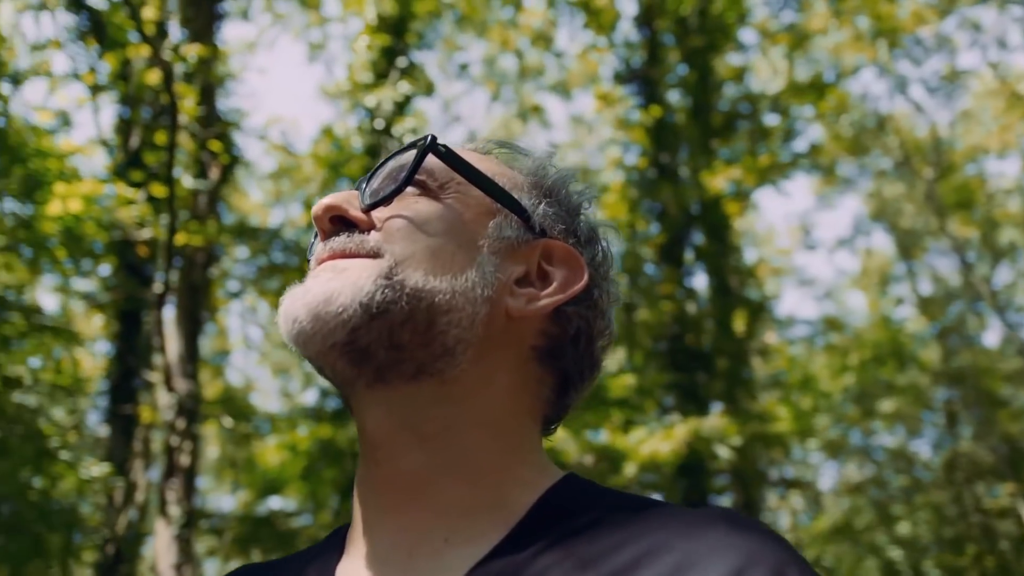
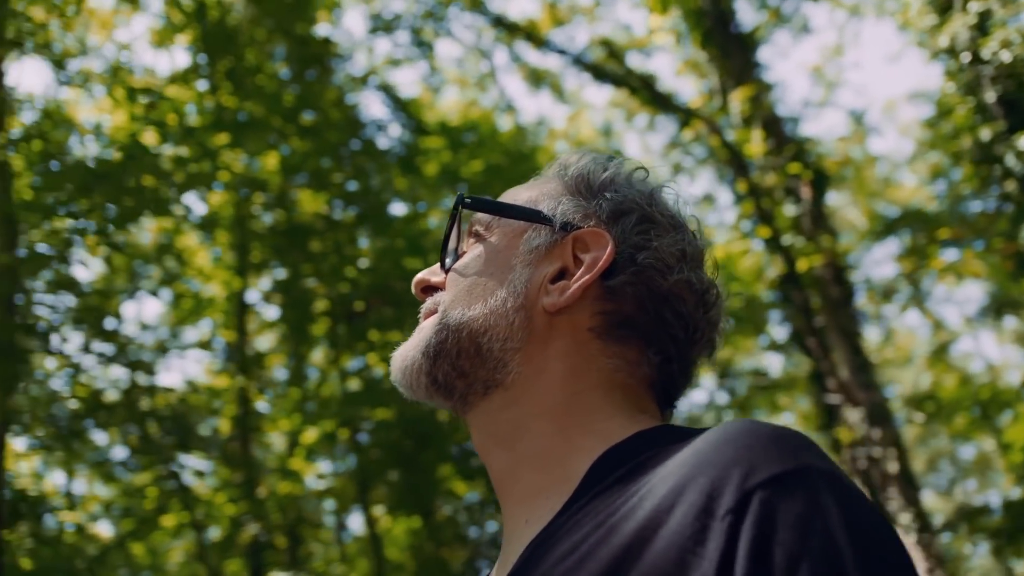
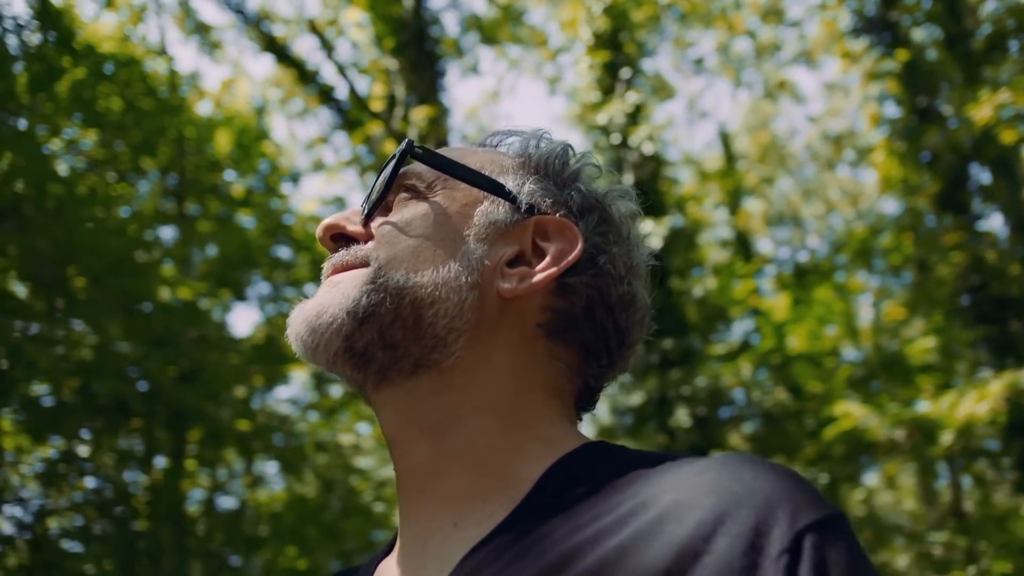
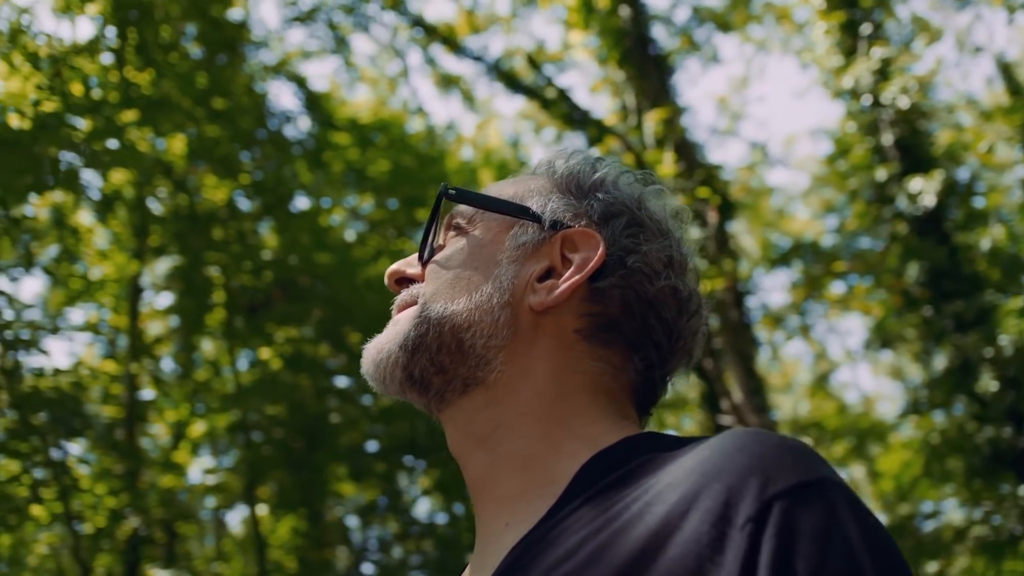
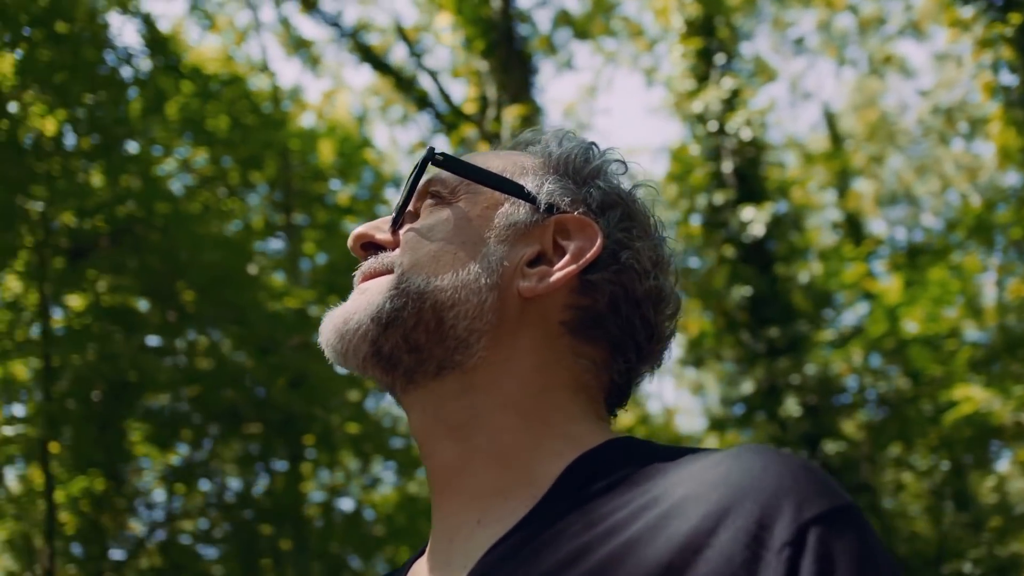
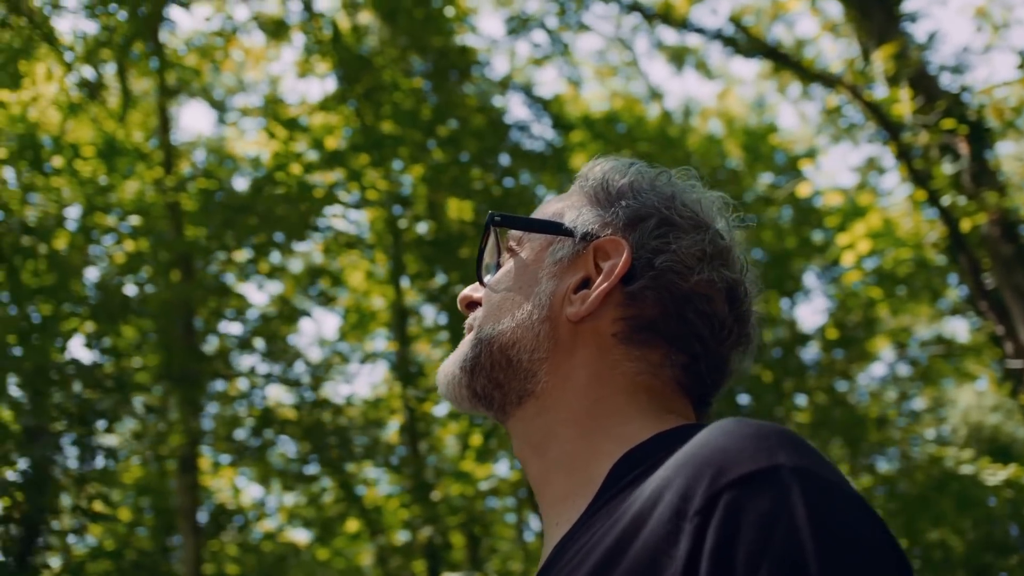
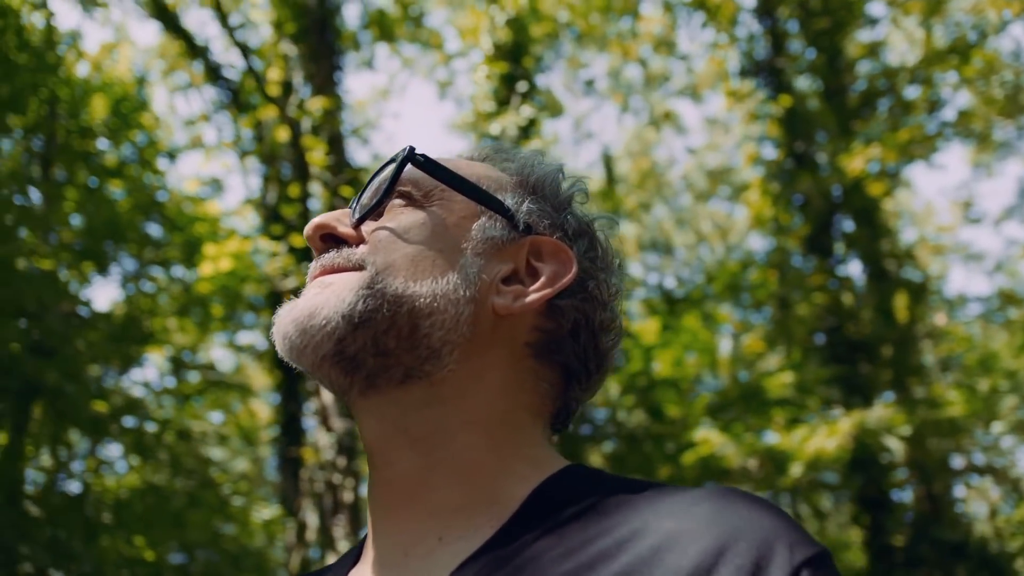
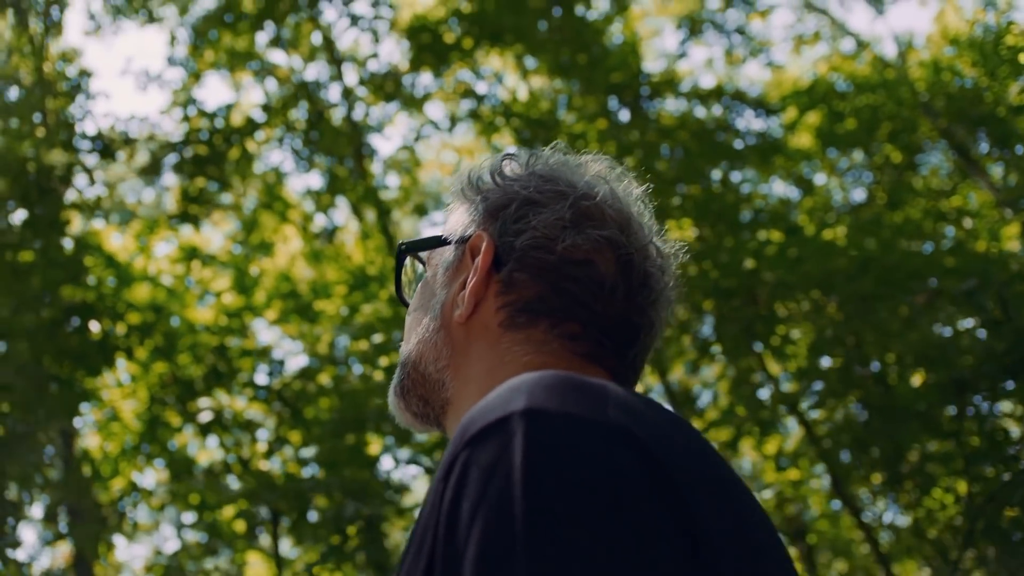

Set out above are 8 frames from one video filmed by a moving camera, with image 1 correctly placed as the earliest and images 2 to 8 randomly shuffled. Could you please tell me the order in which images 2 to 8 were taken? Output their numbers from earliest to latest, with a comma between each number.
7, 3, 5, 4, 2, 6, 8
